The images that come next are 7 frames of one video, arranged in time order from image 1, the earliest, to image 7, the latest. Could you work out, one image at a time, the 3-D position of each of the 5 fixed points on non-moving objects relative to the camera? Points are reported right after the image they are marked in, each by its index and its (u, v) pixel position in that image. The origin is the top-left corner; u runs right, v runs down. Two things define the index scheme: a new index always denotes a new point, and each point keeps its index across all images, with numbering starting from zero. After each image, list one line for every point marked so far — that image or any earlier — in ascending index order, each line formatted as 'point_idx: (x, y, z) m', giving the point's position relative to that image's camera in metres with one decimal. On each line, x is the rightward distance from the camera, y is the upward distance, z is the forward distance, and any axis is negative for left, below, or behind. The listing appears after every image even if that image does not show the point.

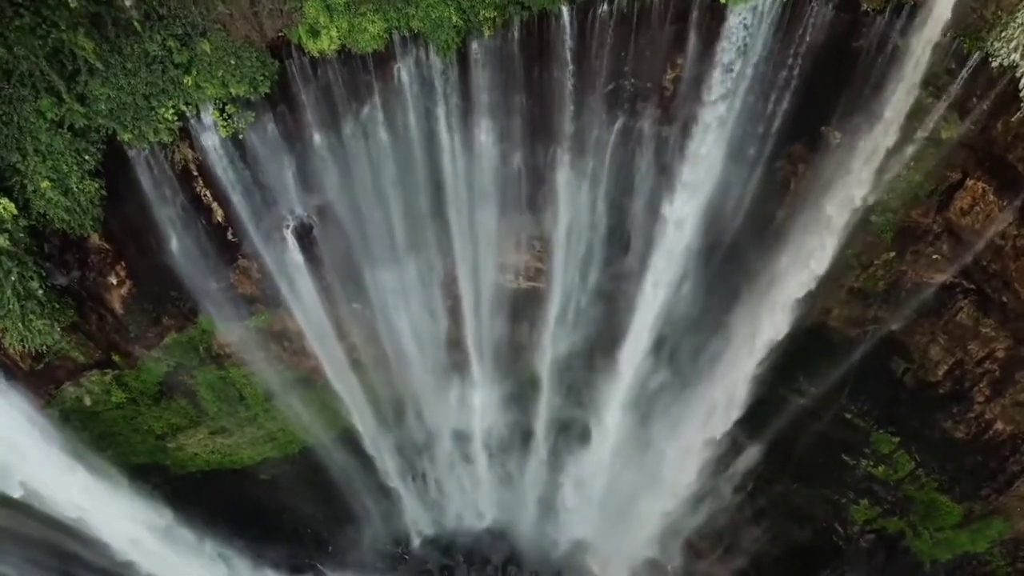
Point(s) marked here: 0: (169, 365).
0: (-4.6, -1.0, +10.0) m
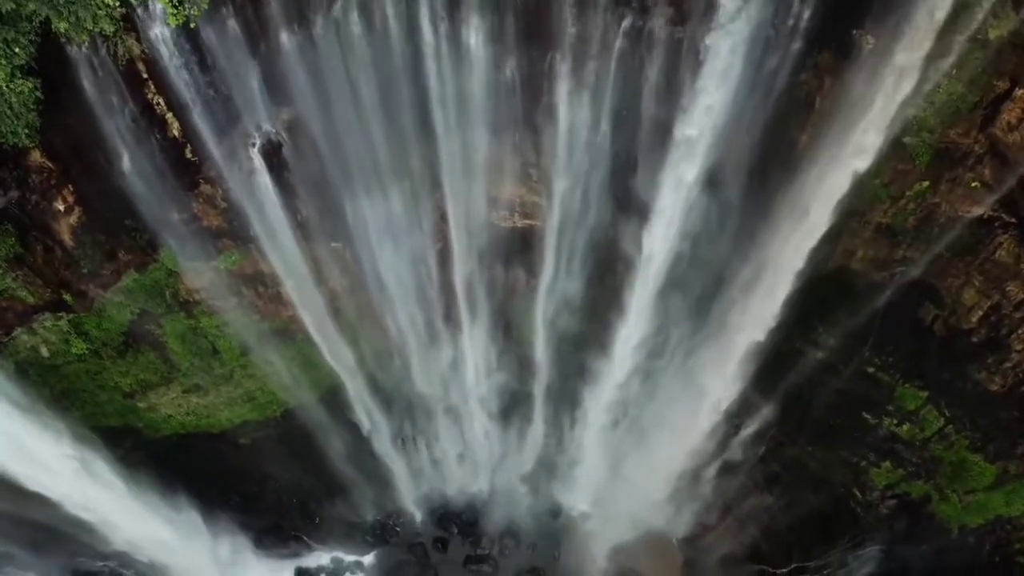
0: (-4.6, -0.3, +9.2) m
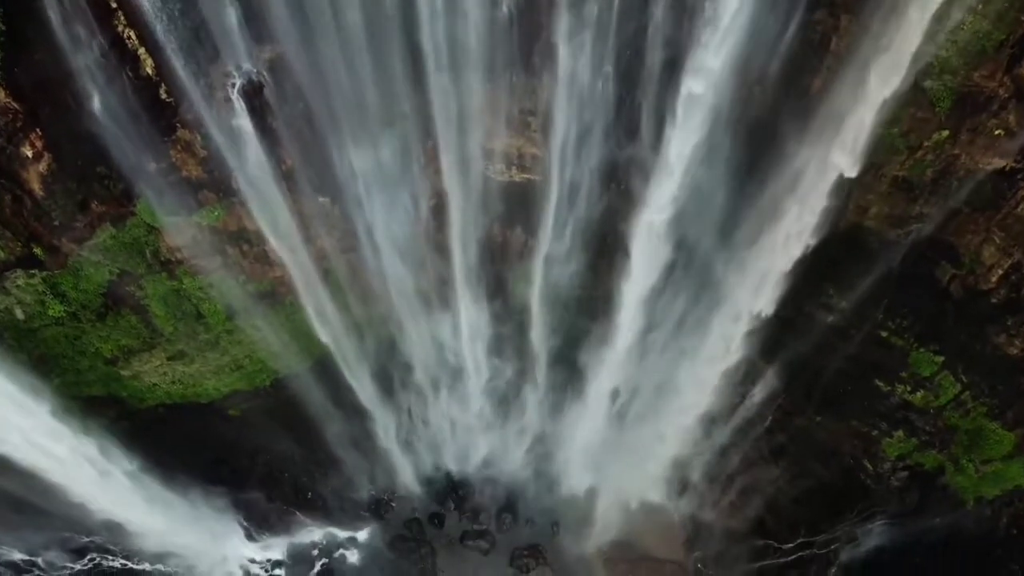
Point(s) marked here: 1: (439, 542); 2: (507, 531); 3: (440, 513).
0: (-4.7, +0.2, +8.7) m
1: (-1.1, -3.9, +11.4) m
2: (-0.1, -3.7, +11.4) m
3: (-1.1, -3.5, +11.4) m
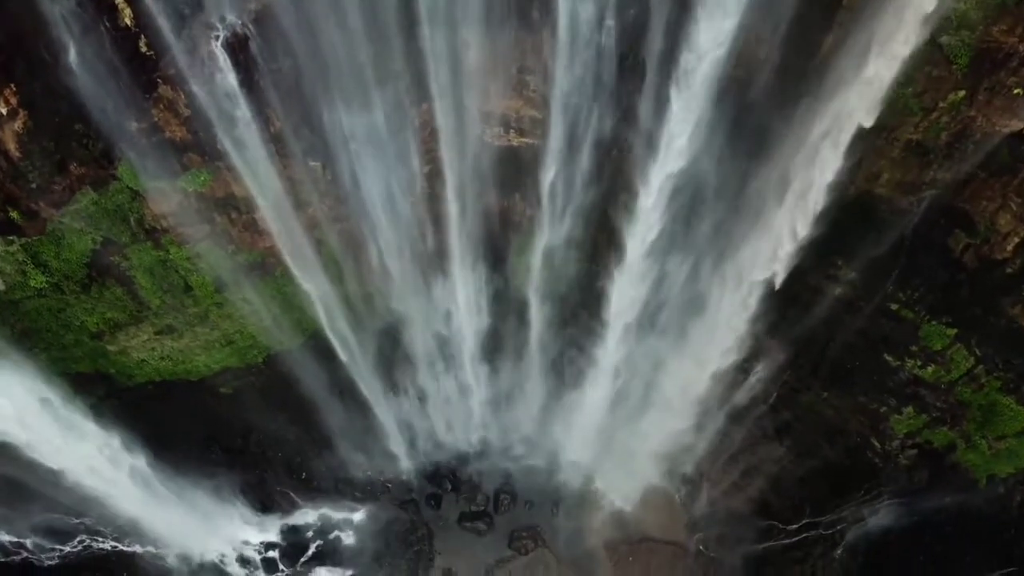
0: (-4.7, +0.5, +8.4) m
1: (-1.1, -3.5, +11.1) m
2: (-0.1, -3.4, +11.2) m
3: (-1.1, -3.1, +11.2) m
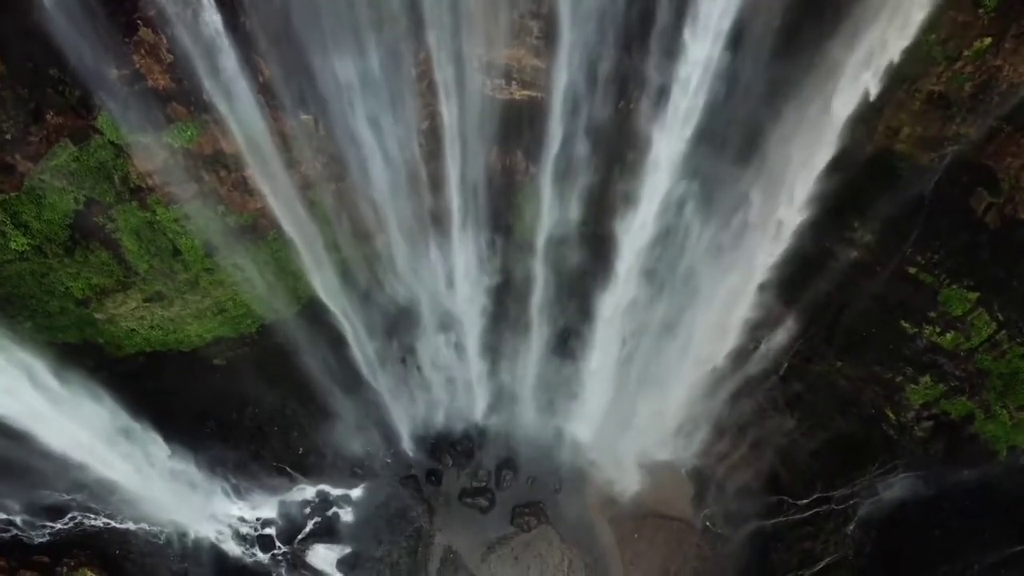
0: (-4.7, +0.9, +8.1) m
1: (-1.1, -3.1, +10.8) m
2: (-0.1, -2.9, +10.9) m
3: (-1.1, -2.6, +10.9) m
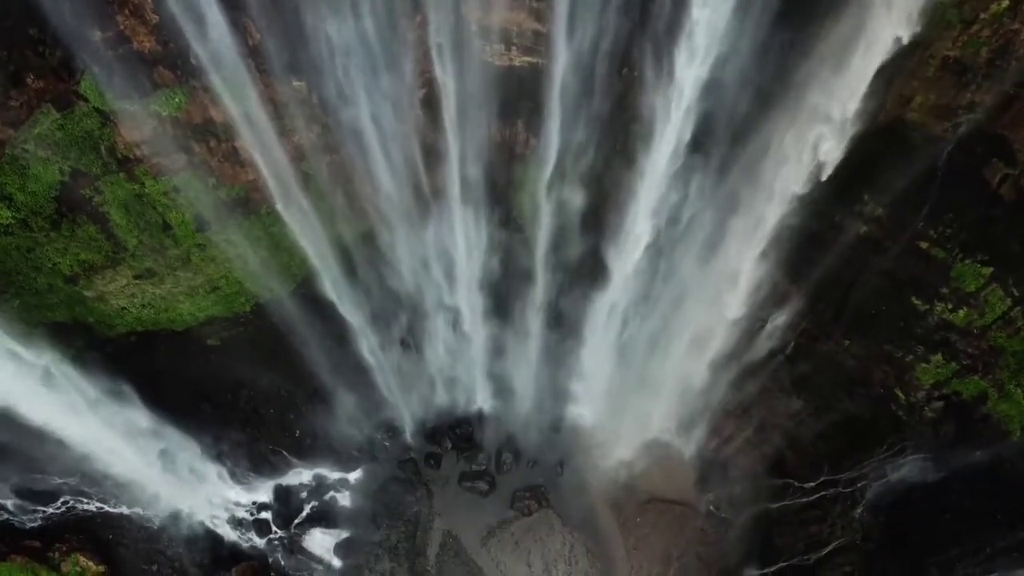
0: (-4.7, +1.2, +7.8) m
1: (-1.1, -2.8, +10.6) m
2: (-0.1, -2.6, +10.7) m
3: (-1.1, -2.3, +10.6) m
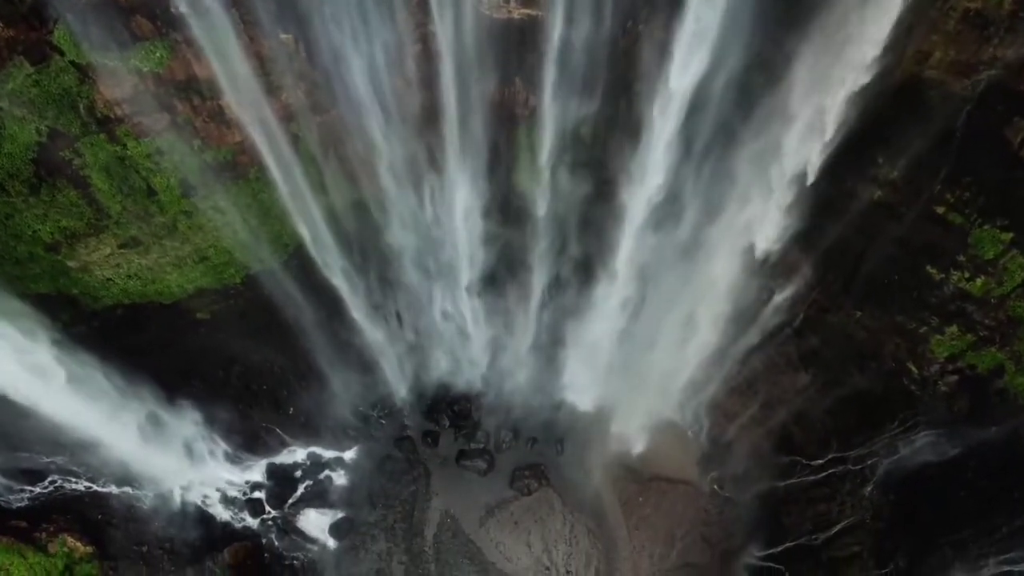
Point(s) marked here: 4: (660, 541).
0: (-4.7, +1.5, +7.5) m
1: (-1.1, -2.4, +10.3) m
2: (-0.1, -2.2, +10.4) m
3: (-1.1, -1.9, +10.3) m
4: (+2.0, -3.3, +9.9) m
